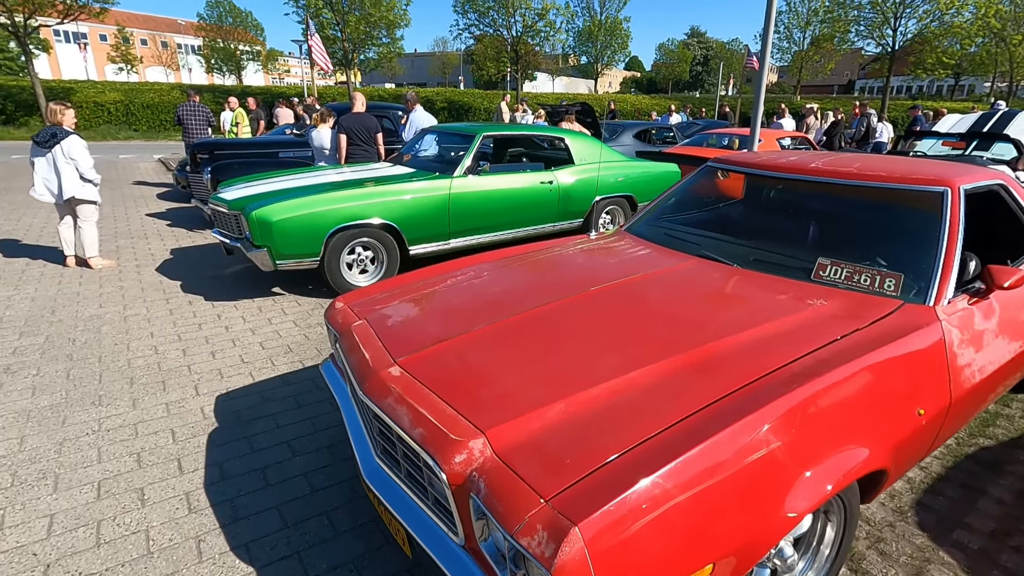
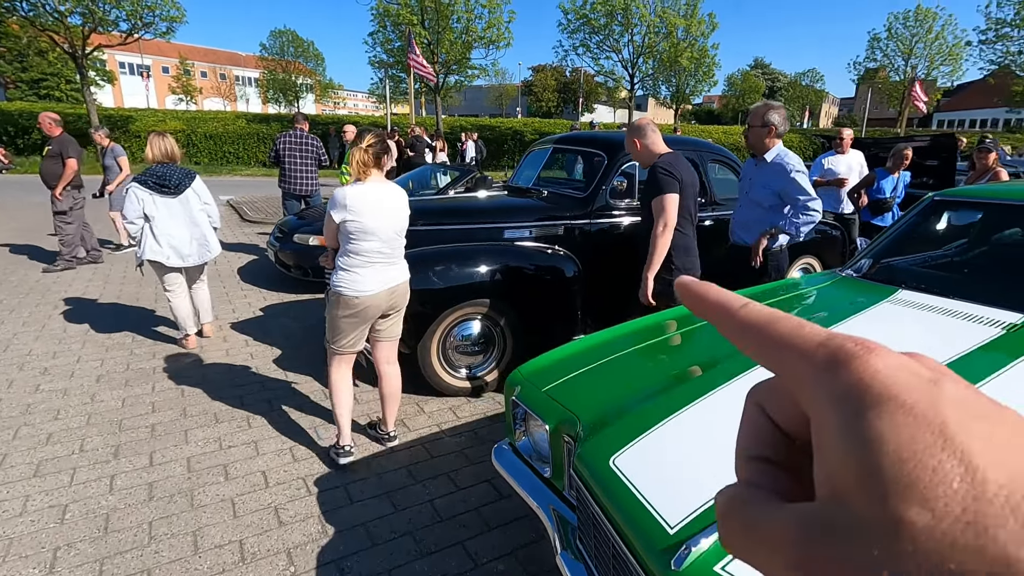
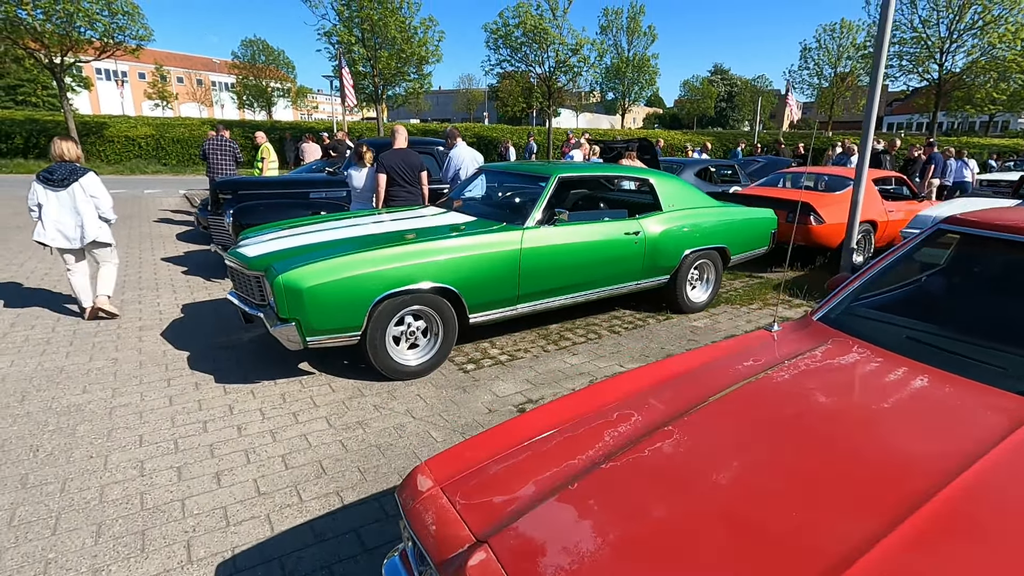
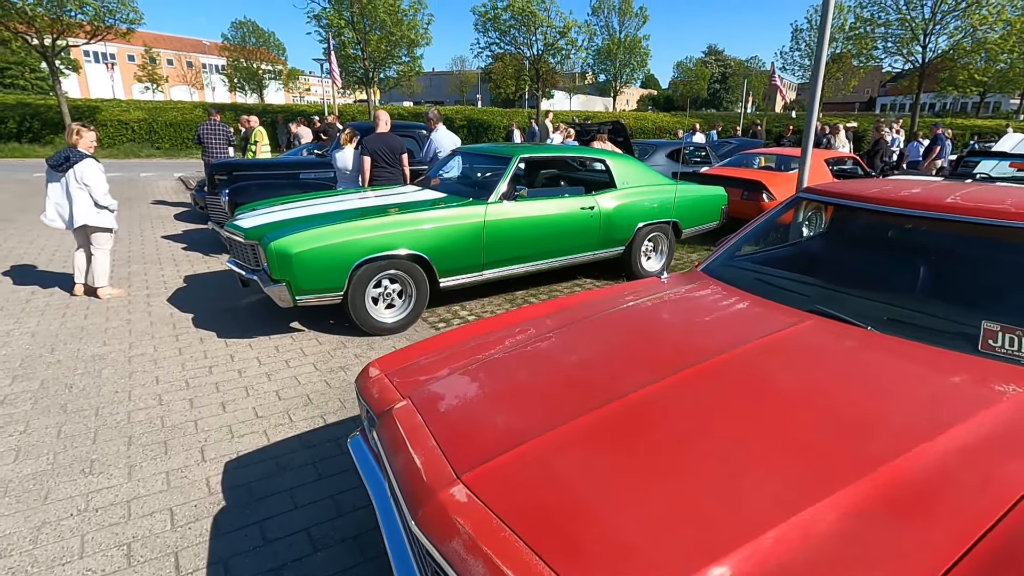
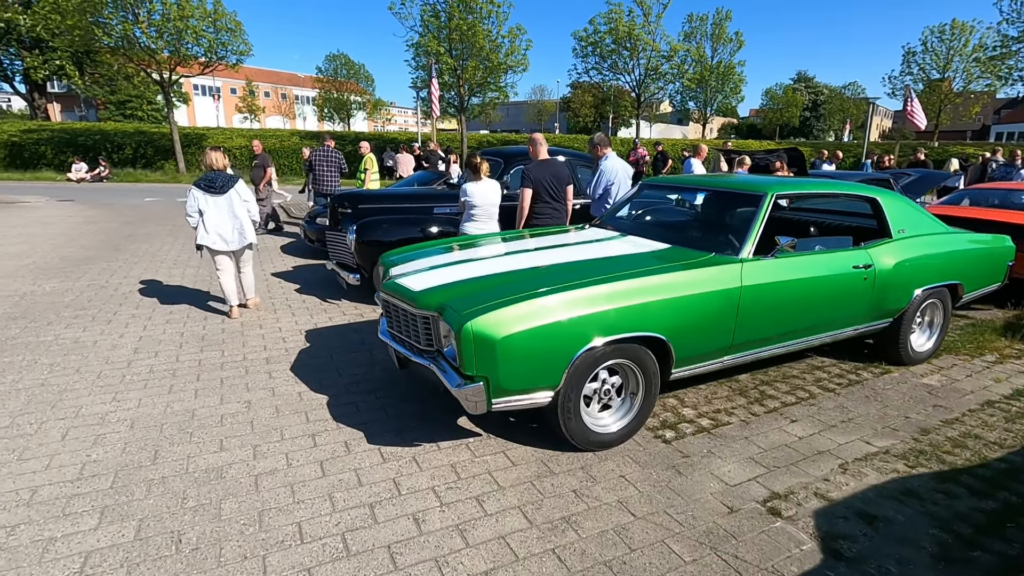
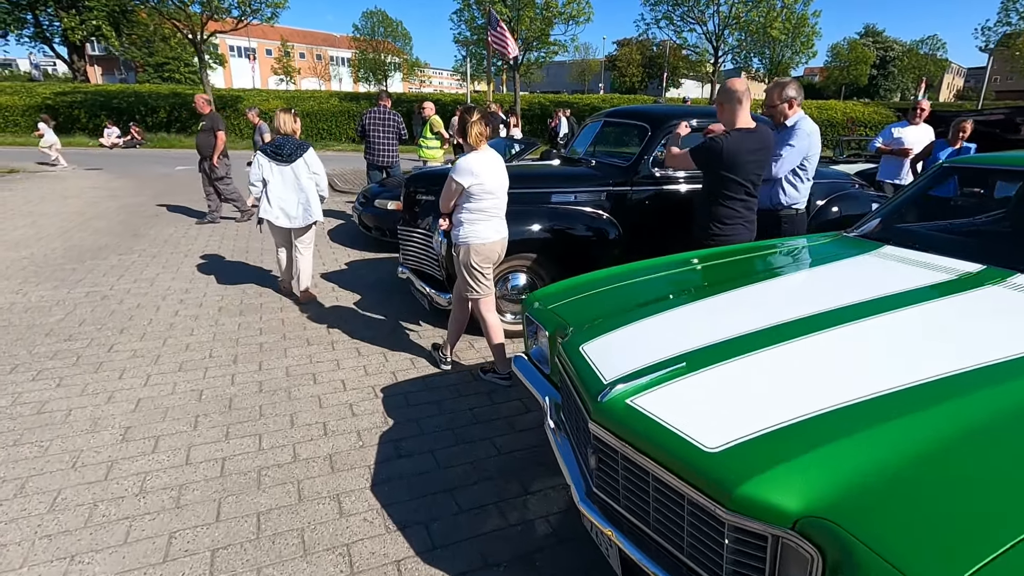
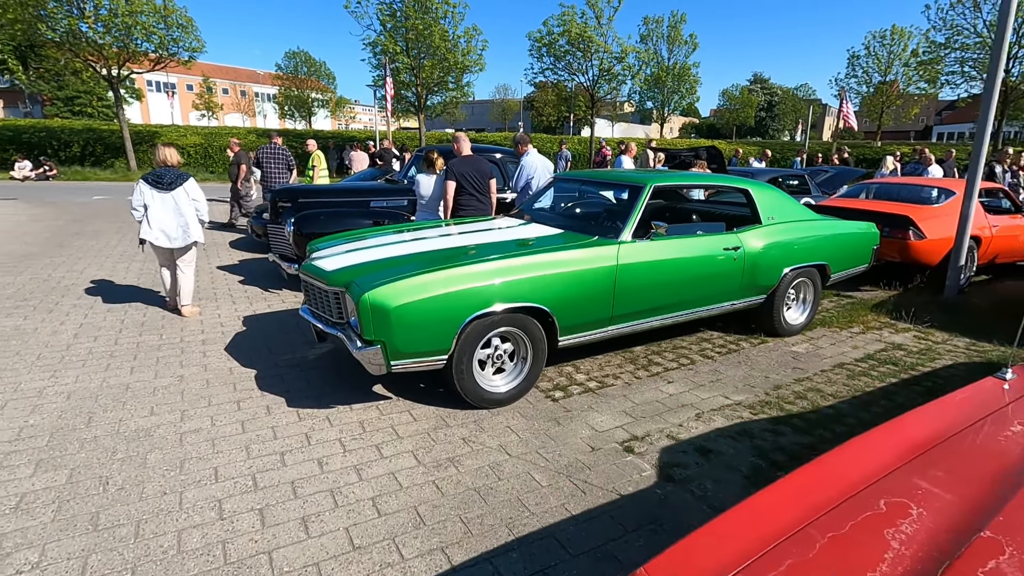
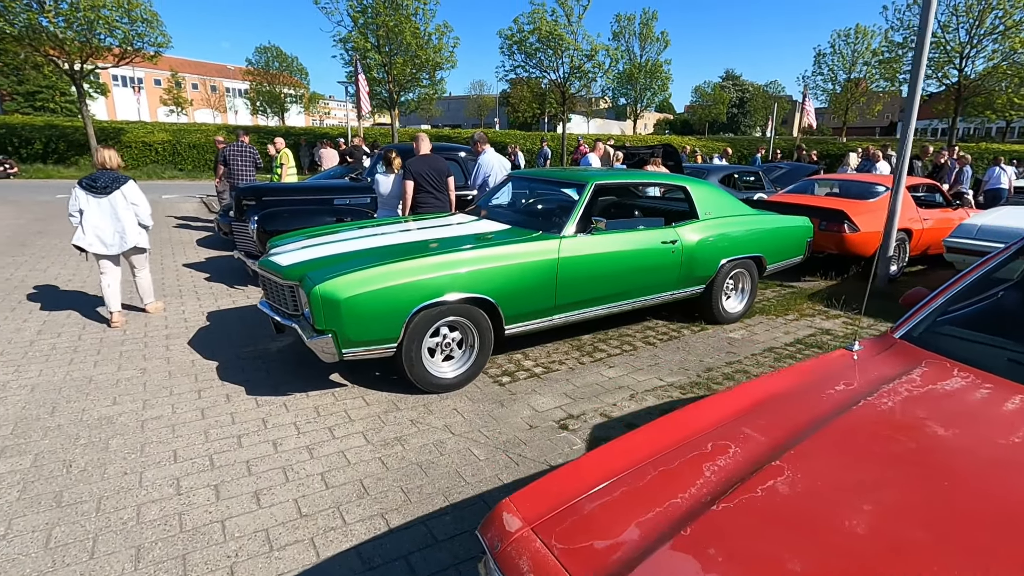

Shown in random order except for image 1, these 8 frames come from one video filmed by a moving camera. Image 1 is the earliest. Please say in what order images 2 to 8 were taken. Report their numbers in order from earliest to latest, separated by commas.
4, 3, 8, 7, 5, 6, 2
